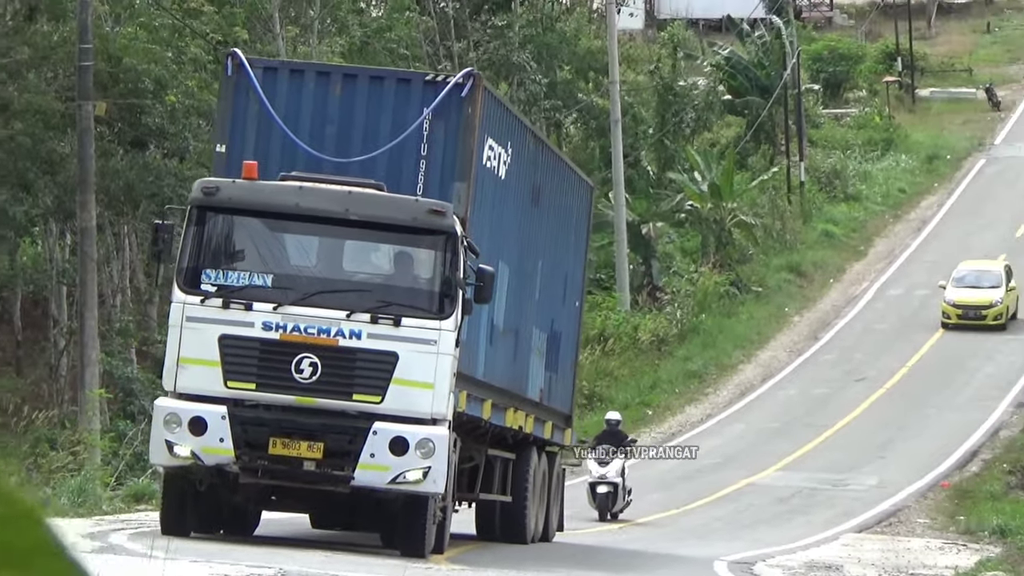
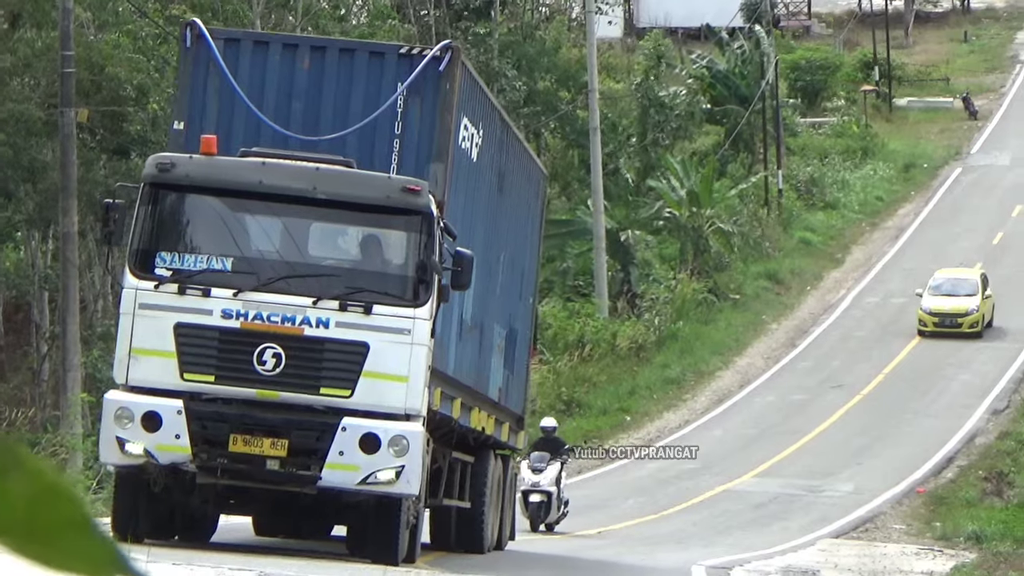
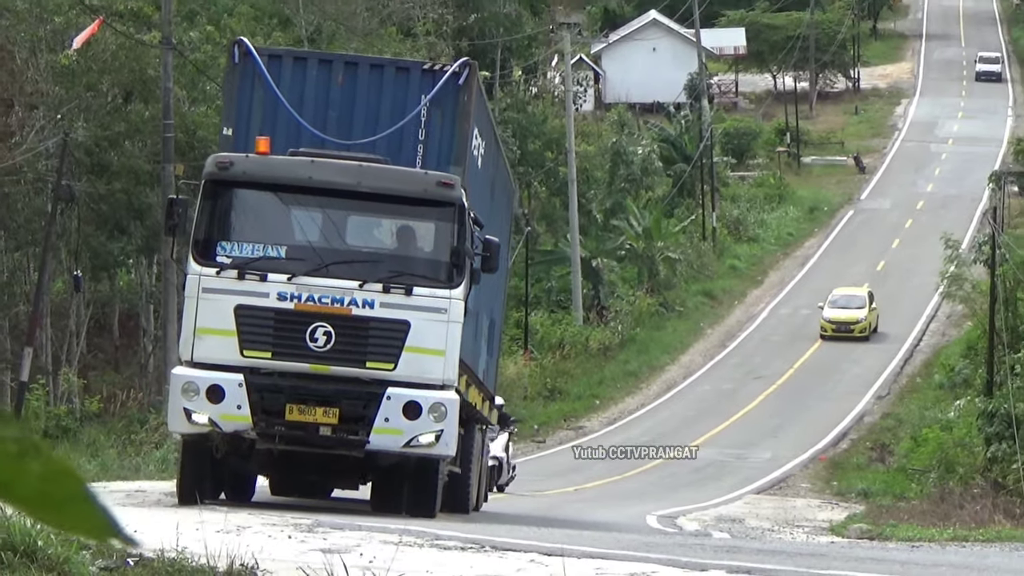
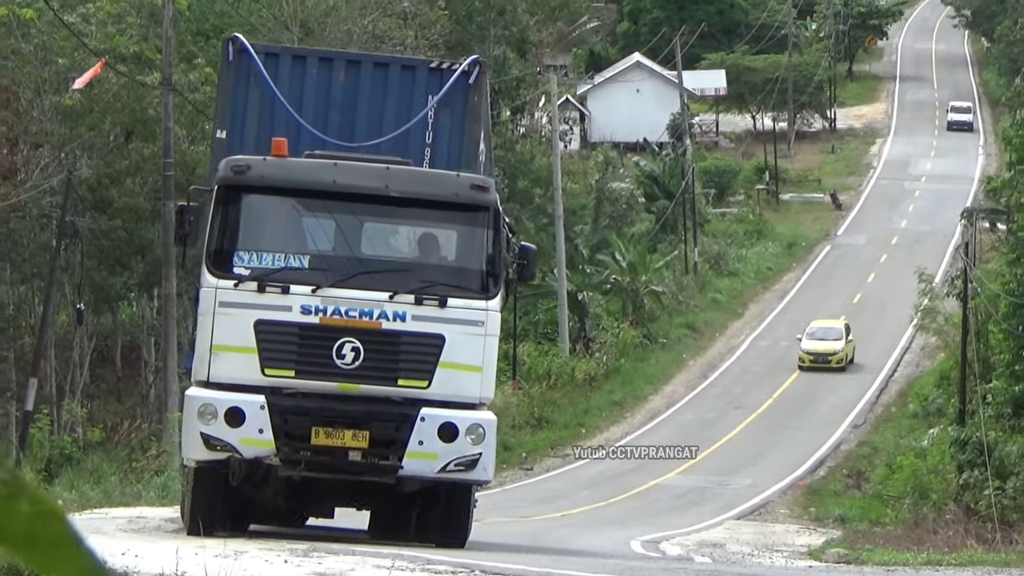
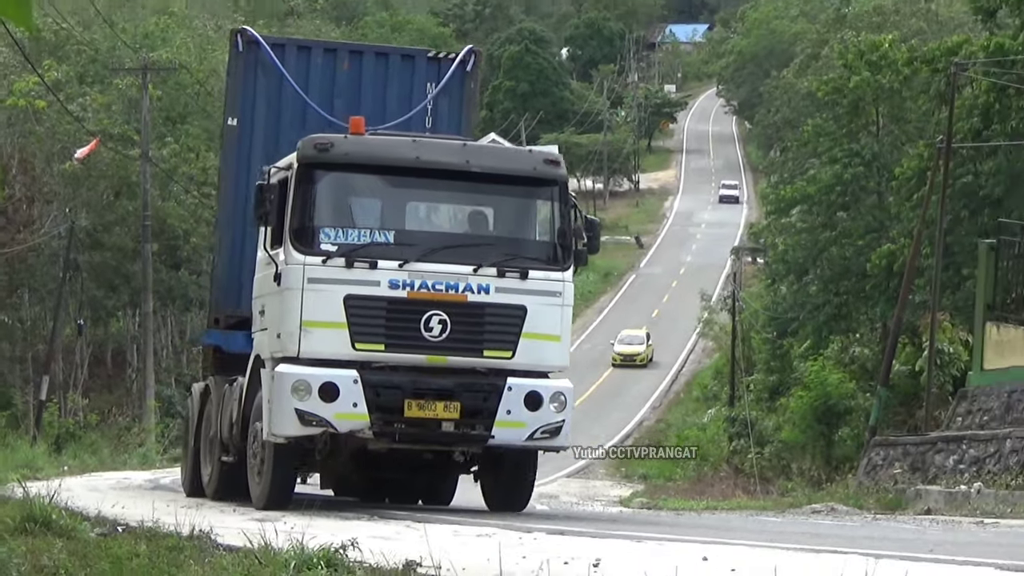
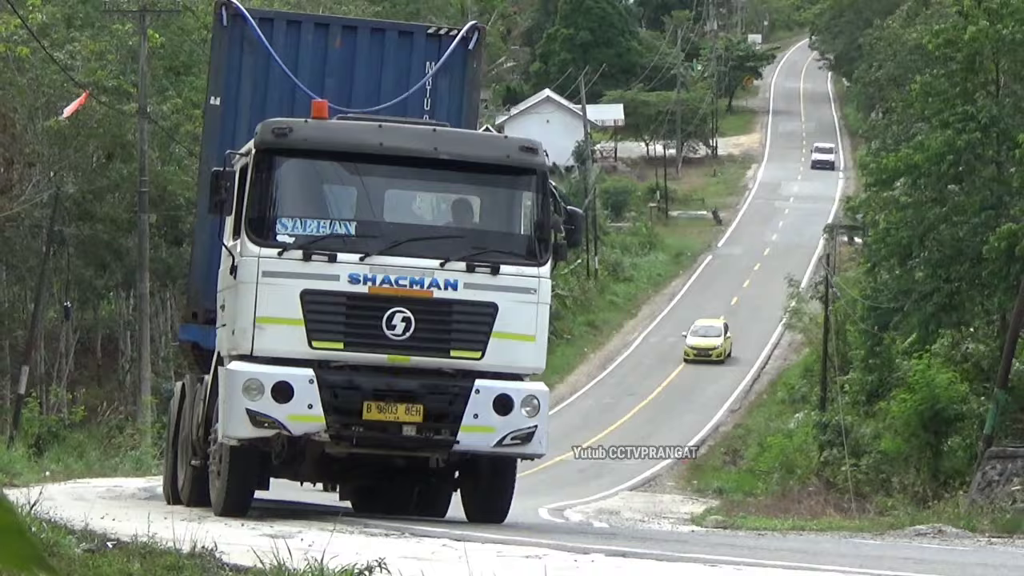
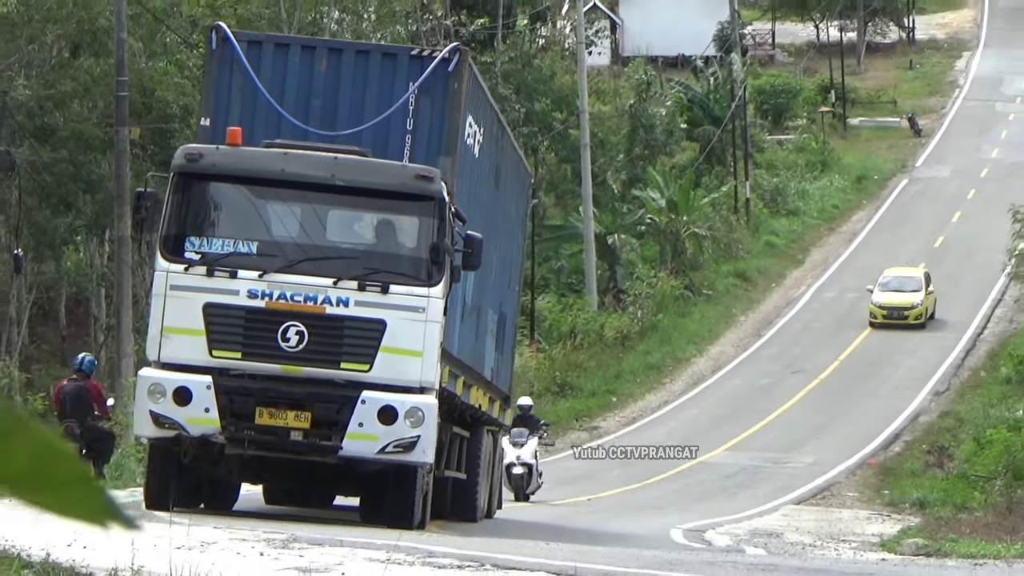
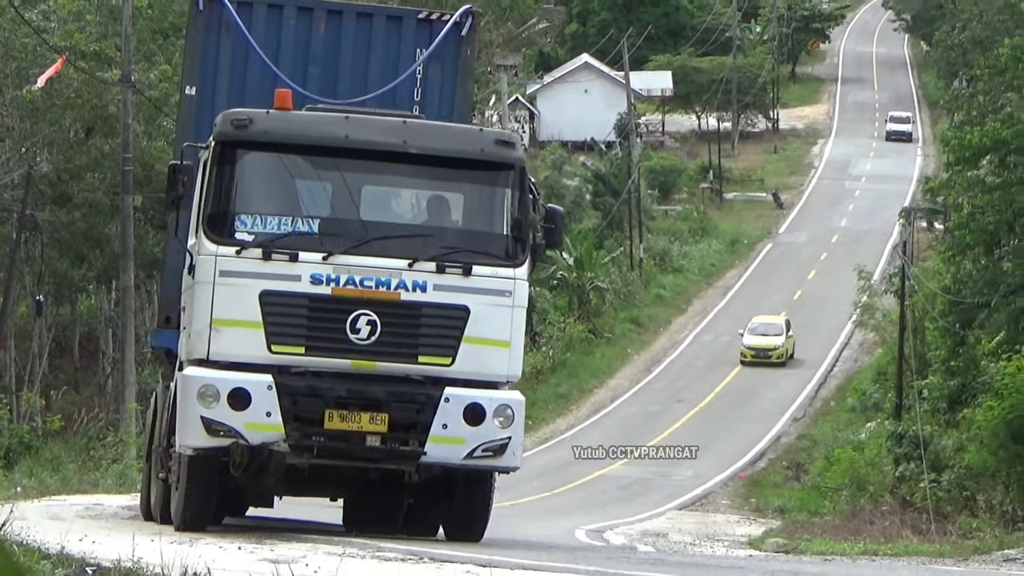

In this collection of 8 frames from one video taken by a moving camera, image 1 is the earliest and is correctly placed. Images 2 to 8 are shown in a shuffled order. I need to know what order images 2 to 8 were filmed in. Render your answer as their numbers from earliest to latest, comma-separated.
2, 7, 3, 4, 8, 6, 5
